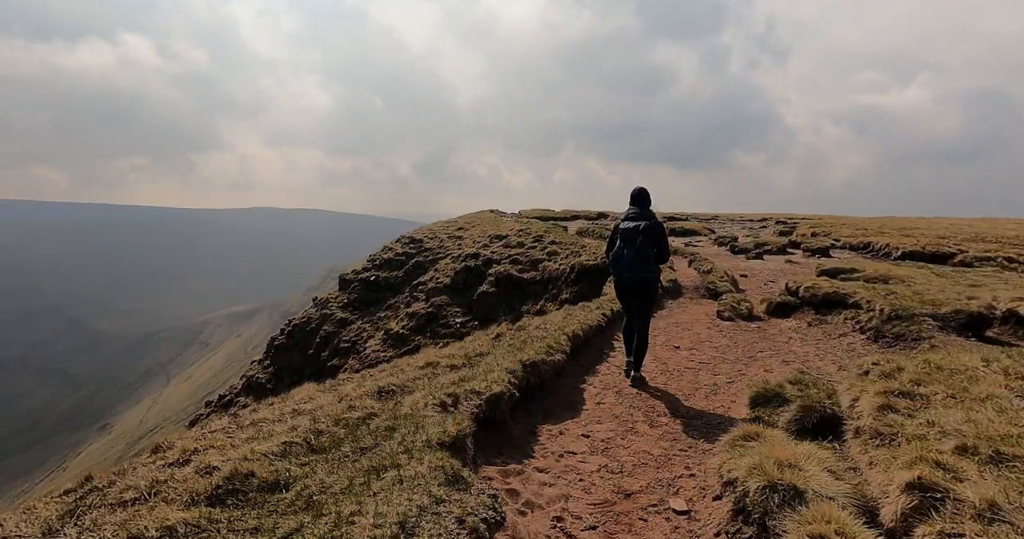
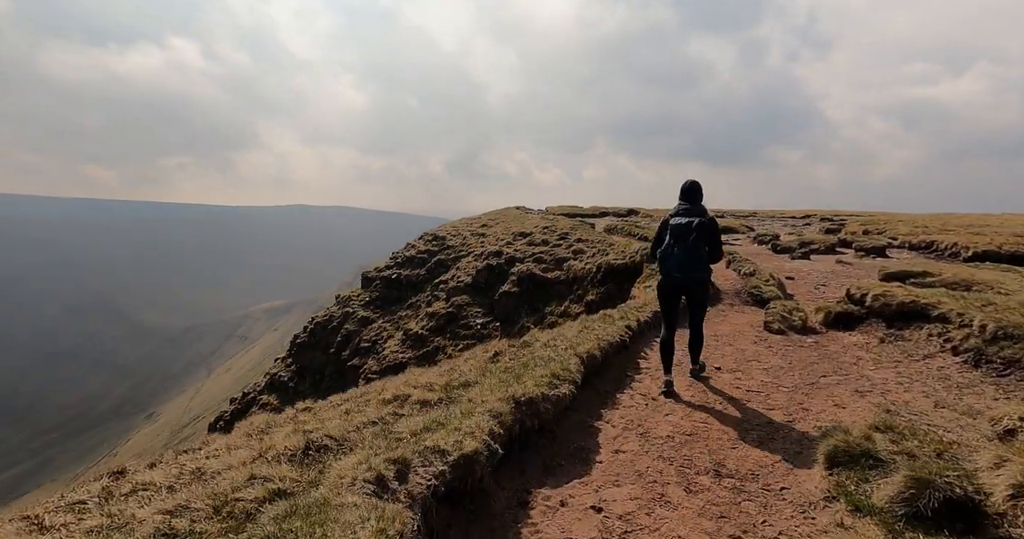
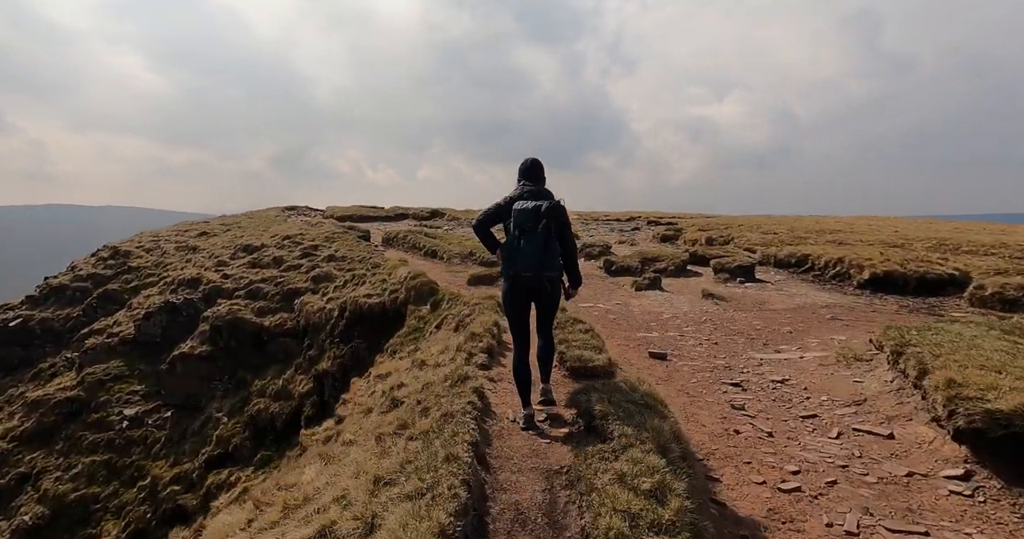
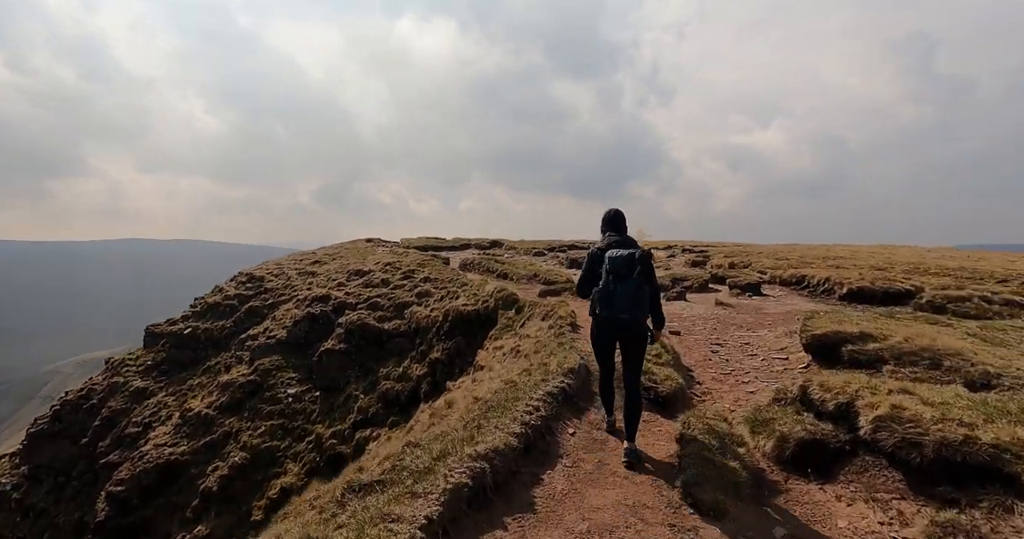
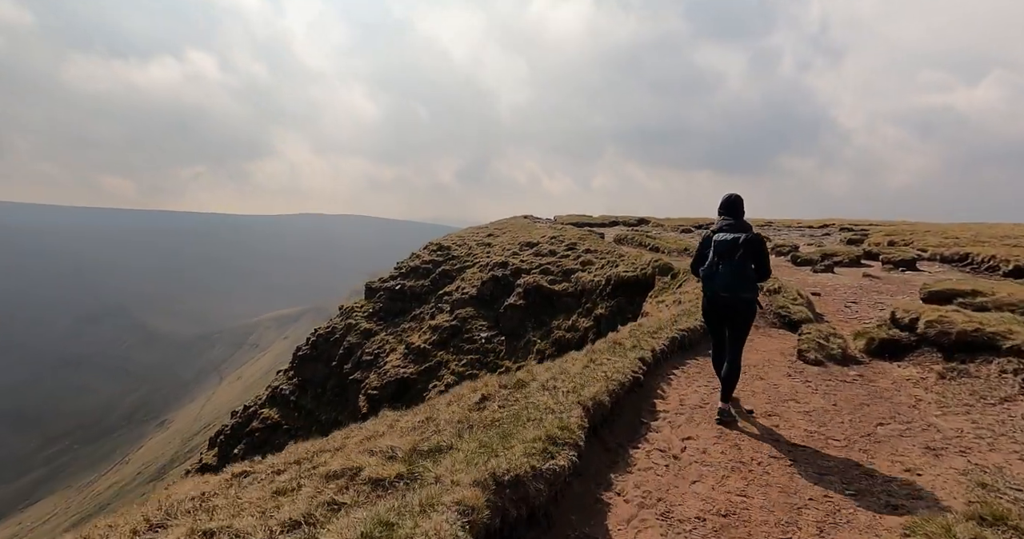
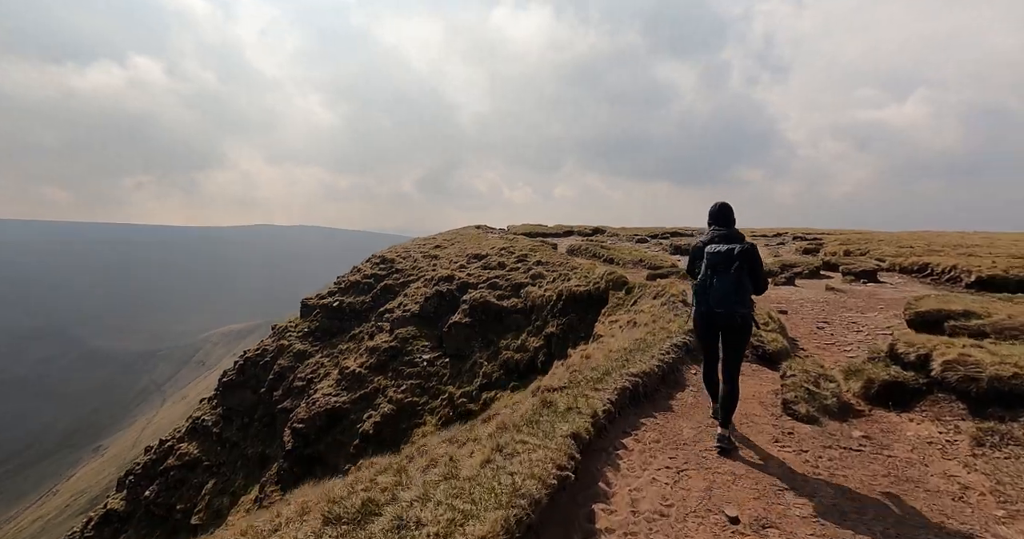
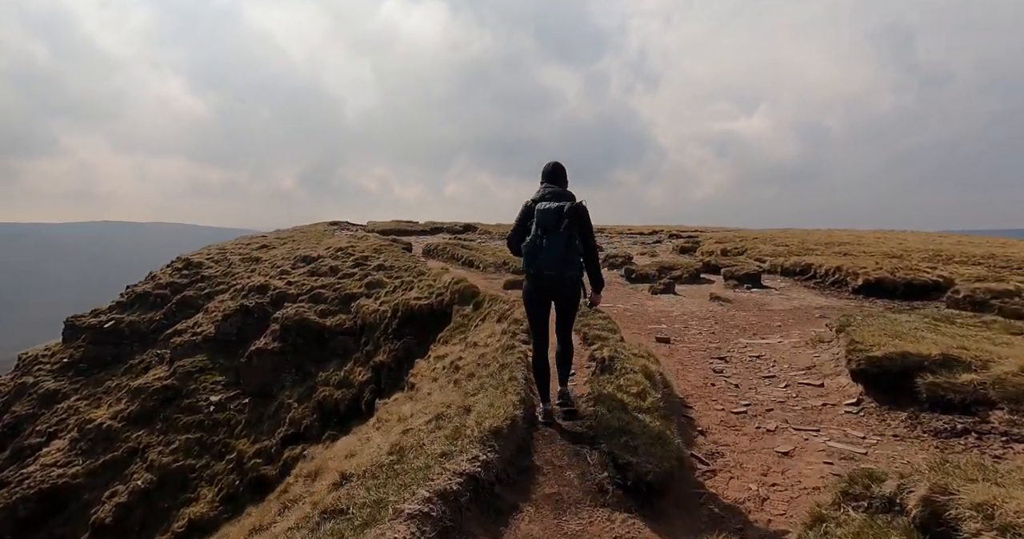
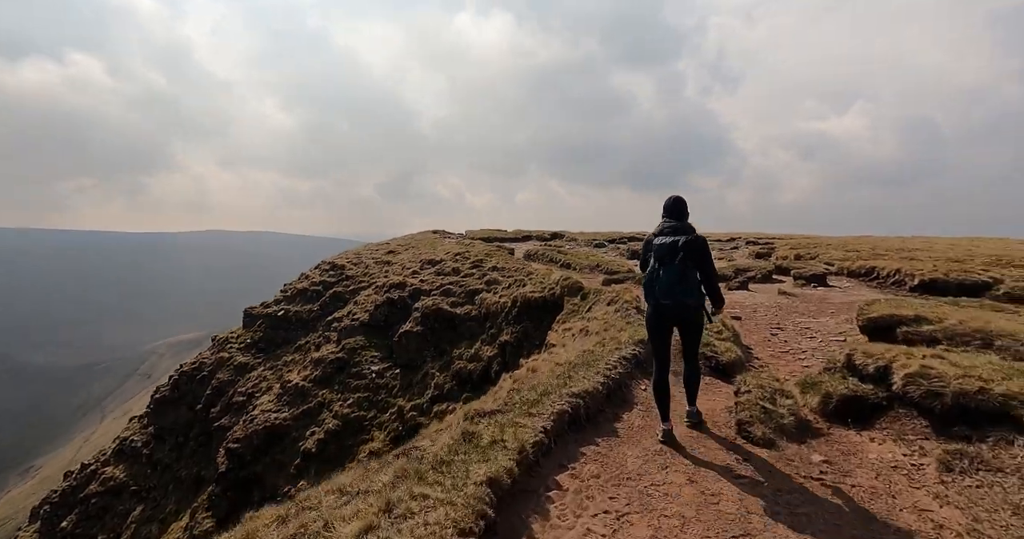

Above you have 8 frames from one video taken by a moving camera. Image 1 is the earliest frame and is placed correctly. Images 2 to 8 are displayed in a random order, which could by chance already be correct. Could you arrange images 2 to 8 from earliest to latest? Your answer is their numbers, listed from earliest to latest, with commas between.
2, 5, 6, 8, 4, 7, 3
